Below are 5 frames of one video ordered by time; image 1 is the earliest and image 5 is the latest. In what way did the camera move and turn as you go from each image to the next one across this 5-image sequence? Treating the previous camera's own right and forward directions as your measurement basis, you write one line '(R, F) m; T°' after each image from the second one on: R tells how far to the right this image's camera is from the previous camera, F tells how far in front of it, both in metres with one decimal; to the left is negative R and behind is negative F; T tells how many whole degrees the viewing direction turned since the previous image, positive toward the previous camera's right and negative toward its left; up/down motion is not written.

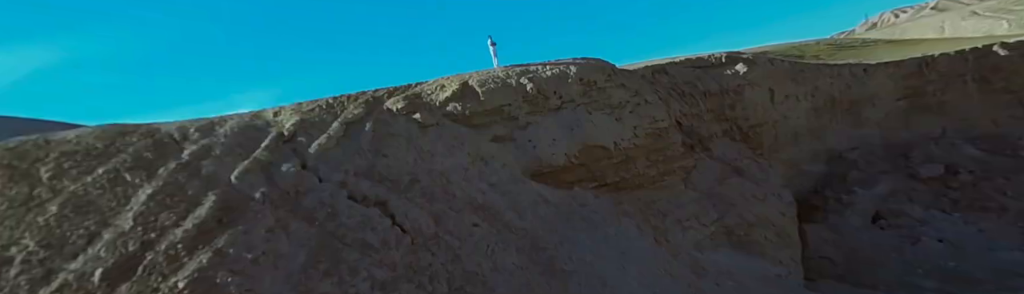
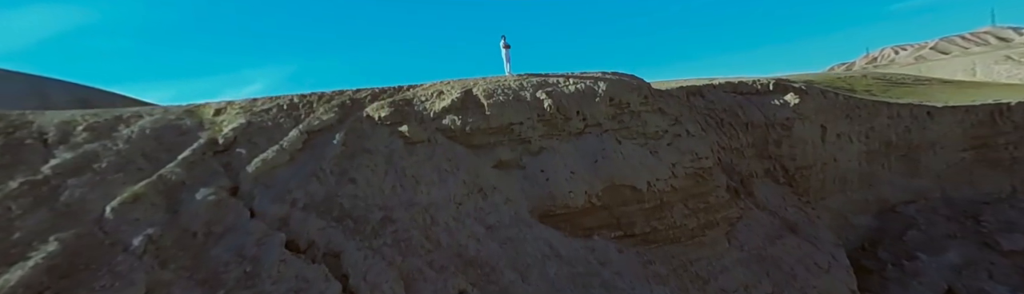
(-0.1, +1.0) m; 0°
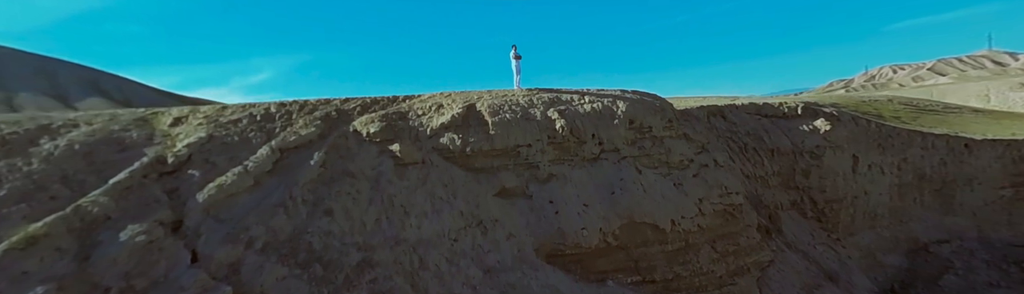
(0.0, +0.5) m; 0°
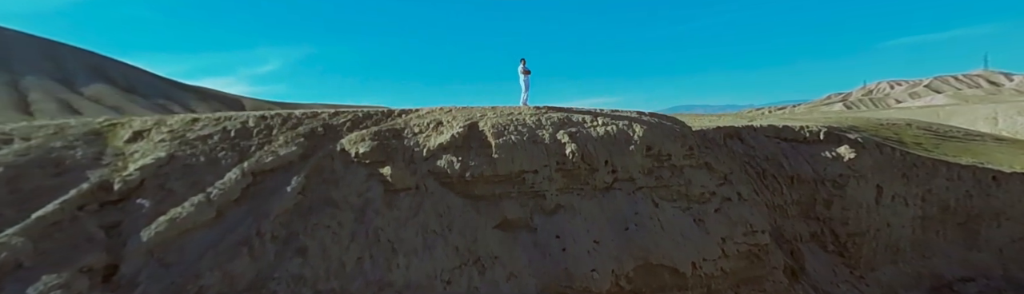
(0.0, +0.4) m; 0°
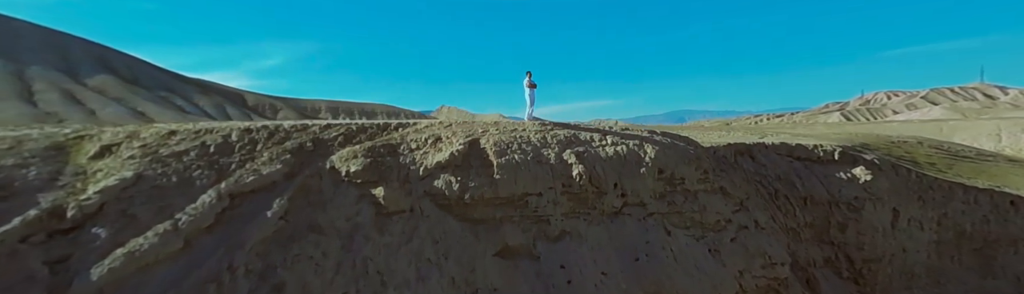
(0.0, +0.2) m; 0°
